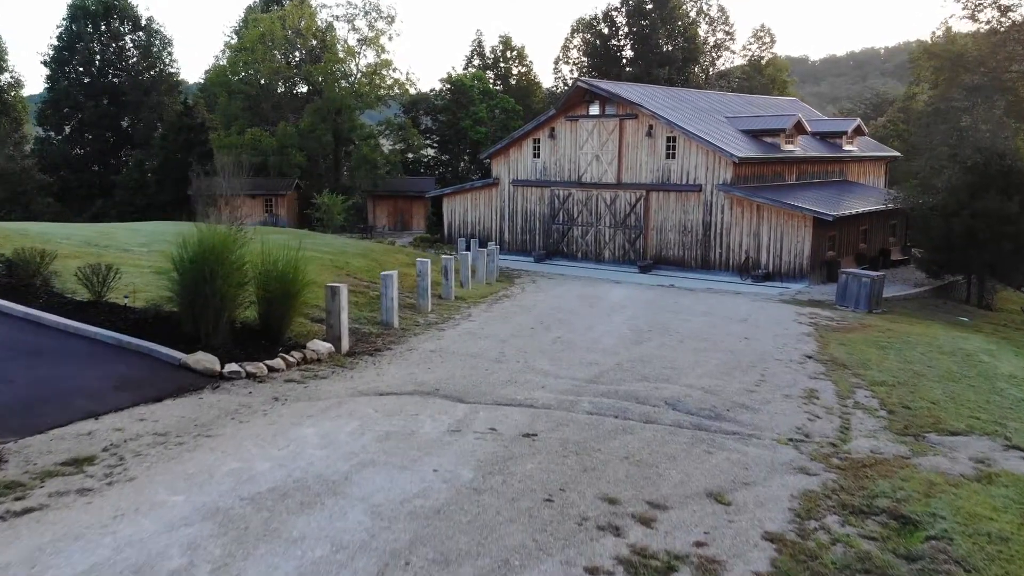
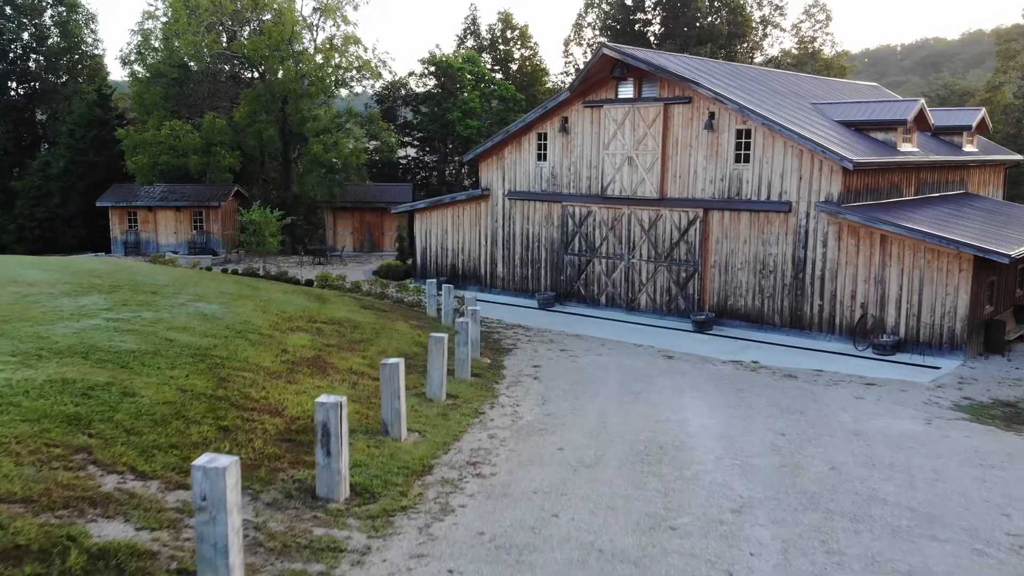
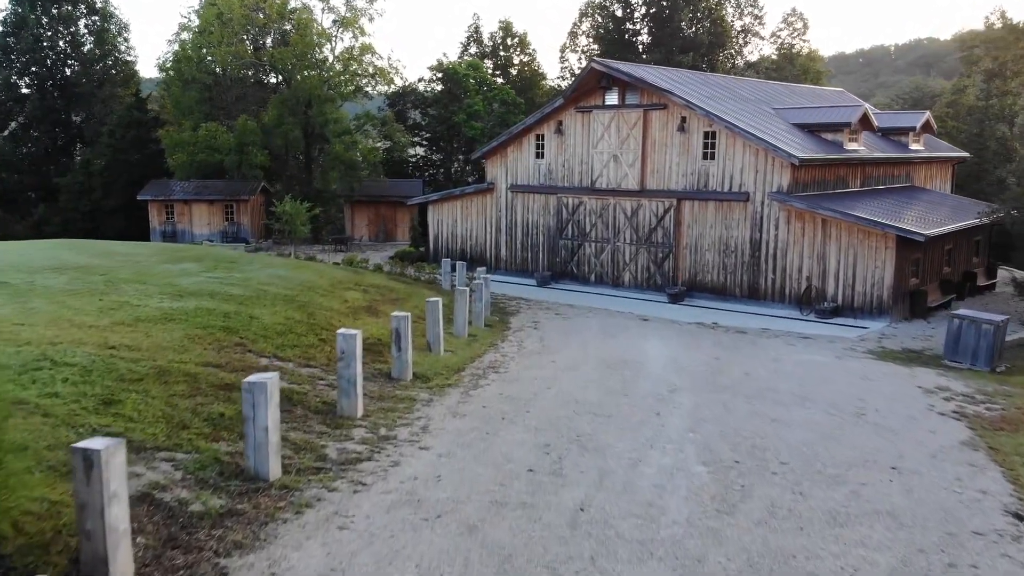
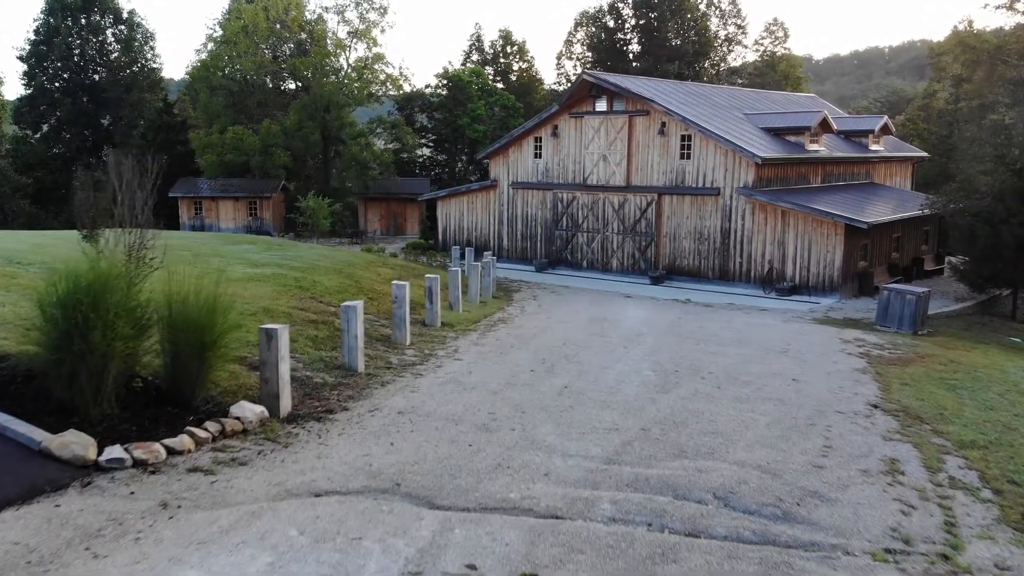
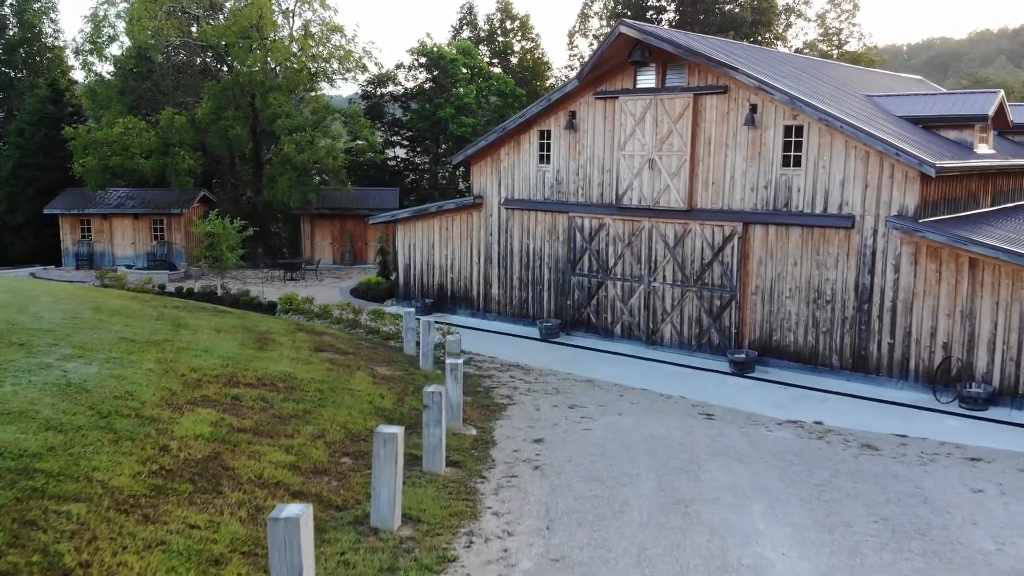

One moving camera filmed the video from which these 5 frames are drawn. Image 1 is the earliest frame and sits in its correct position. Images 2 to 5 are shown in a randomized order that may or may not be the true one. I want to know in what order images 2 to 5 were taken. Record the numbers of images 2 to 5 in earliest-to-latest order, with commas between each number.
4, 3, 2, 5
